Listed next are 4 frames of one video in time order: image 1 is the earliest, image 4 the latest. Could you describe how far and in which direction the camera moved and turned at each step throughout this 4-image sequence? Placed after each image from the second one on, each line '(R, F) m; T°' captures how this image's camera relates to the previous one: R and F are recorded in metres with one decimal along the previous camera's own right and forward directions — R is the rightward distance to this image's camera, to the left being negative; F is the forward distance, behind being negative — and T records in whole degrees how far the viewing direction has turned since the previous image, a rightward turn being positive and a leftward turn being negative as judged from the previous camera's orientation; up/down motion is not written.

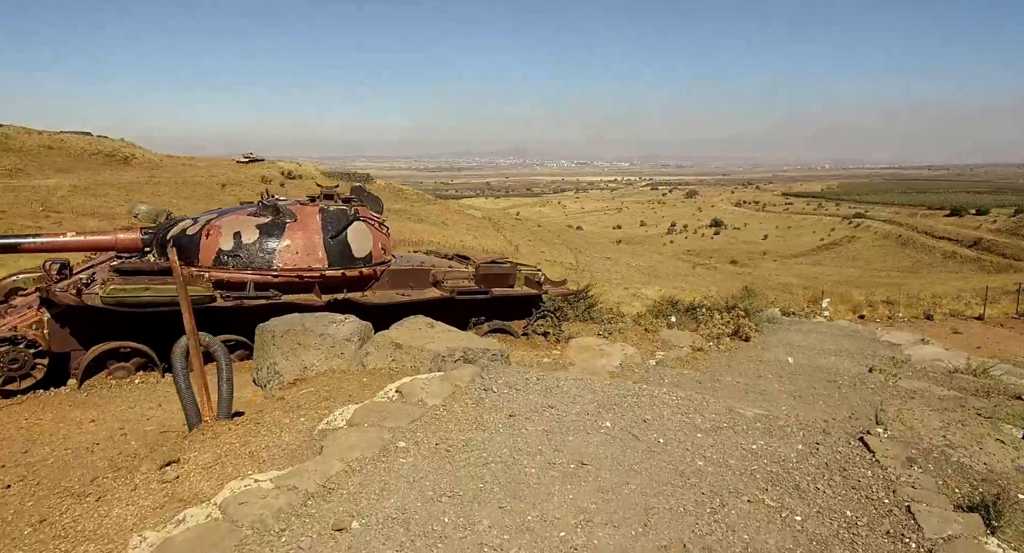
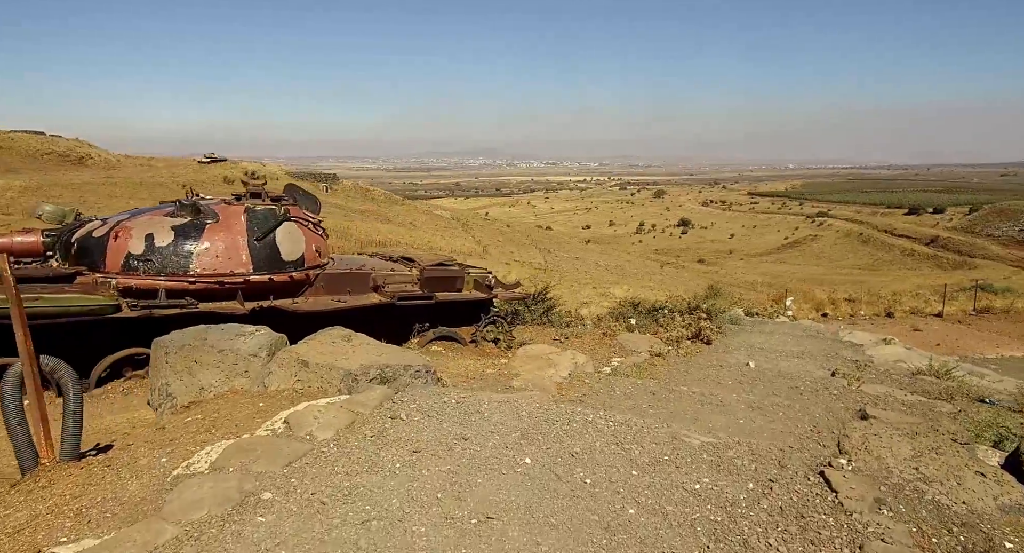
(+0.5, +0.8) m; +3°
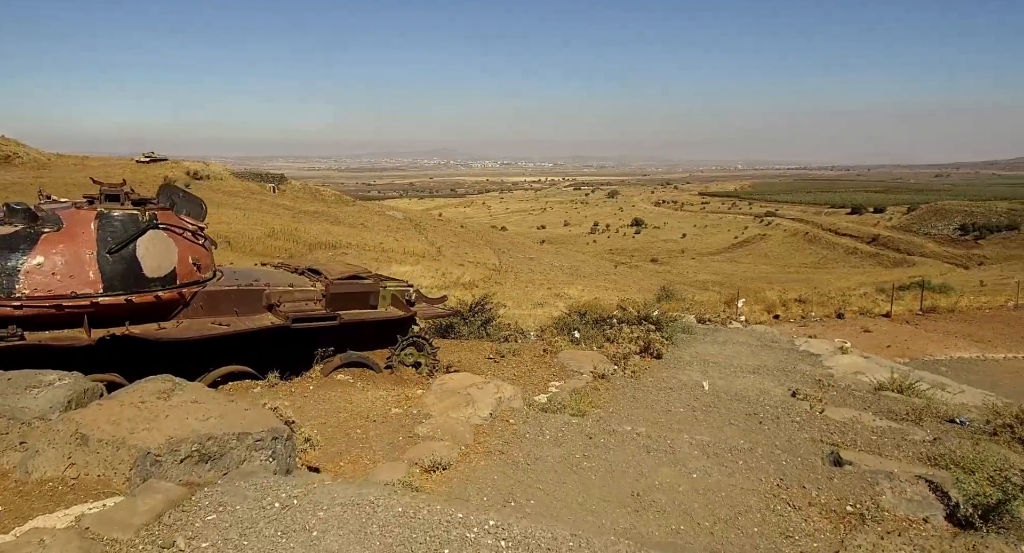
(+0.6, +1.7) m; +4°
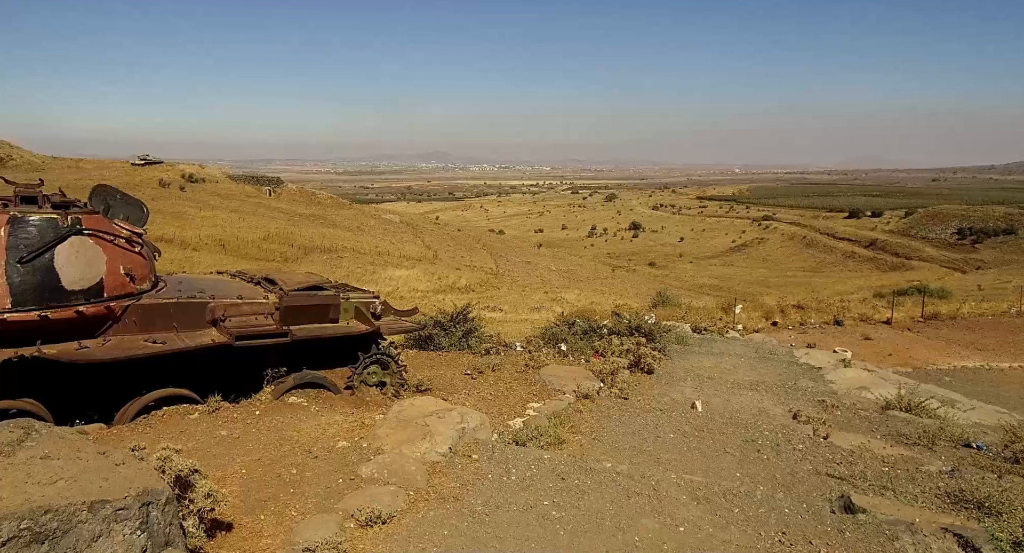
(+0.4, +1.0) m; 0°
